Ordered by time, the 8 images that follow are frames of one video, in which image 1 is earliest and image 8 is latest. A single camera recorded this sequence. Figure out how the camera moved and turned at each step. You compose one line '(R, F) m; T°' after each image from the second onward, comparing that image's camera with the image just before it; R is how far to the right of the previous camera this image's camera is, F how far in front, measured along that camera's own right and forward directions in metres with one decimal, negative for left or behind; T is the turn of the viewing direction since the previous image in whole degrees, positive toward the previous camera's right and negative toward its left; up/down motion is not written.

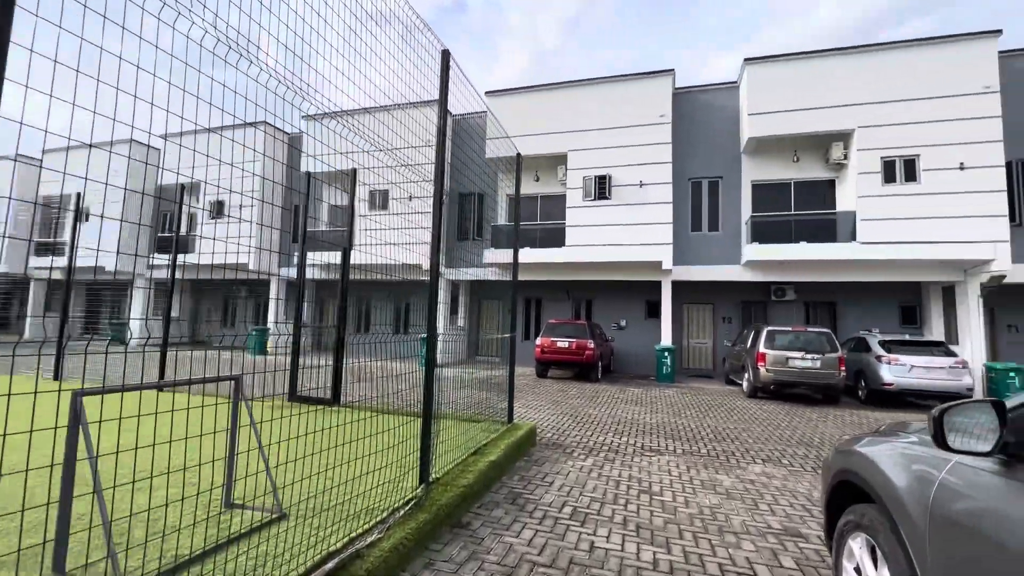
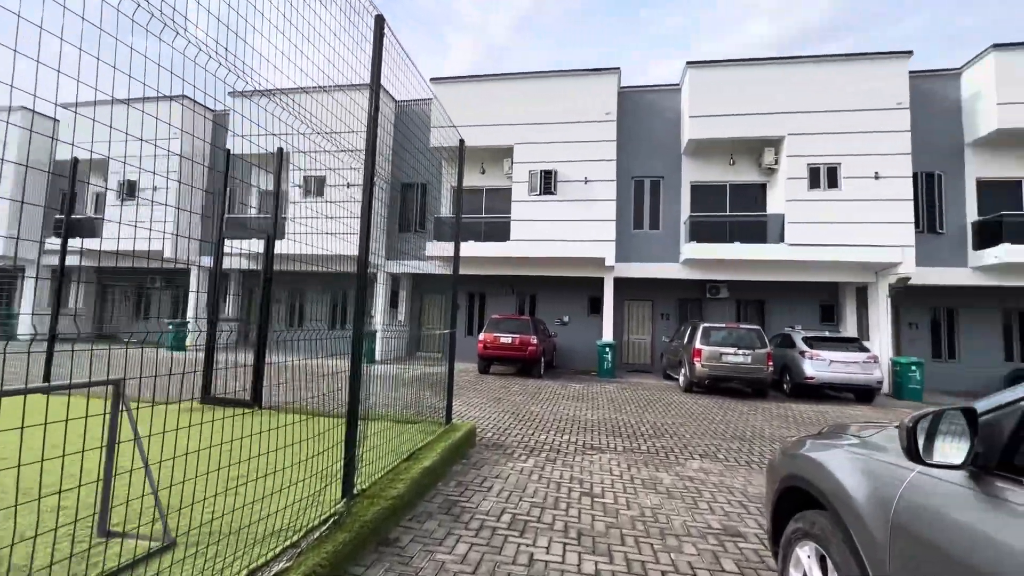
(+0.1, +0.3) m; +7°
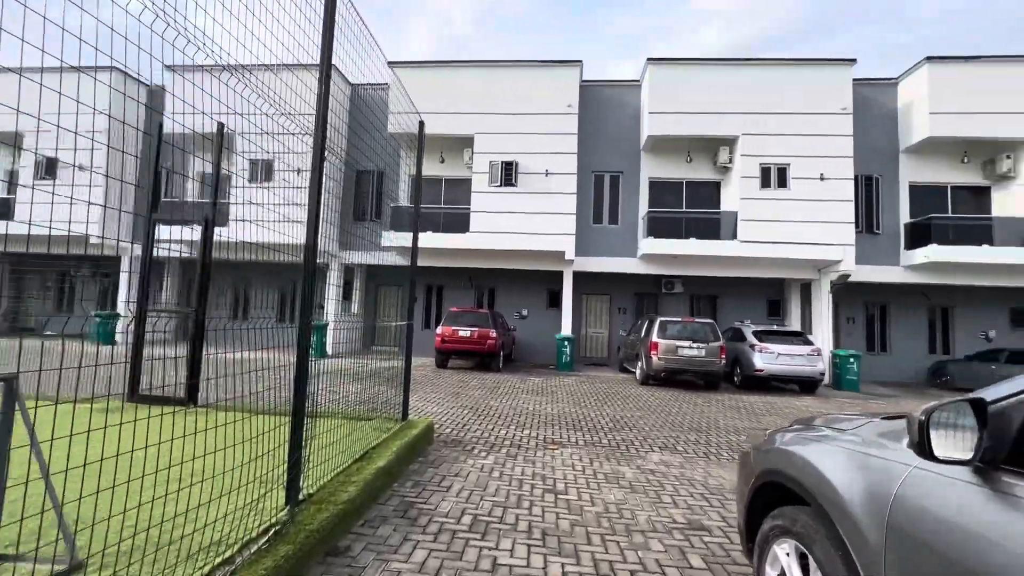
(0.0, +0.2) m; +5°
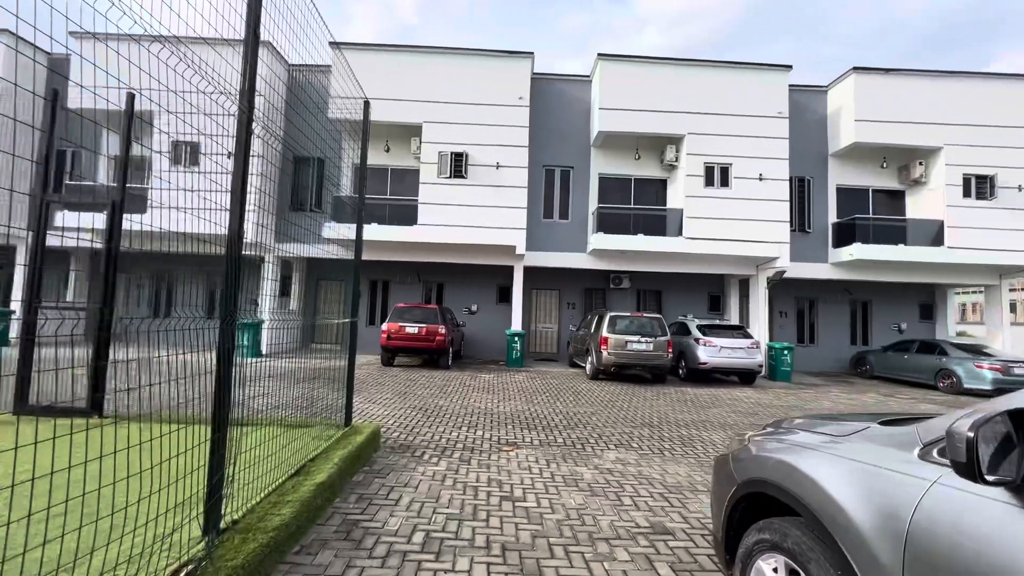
(-0.1, +0.3) m; +6°
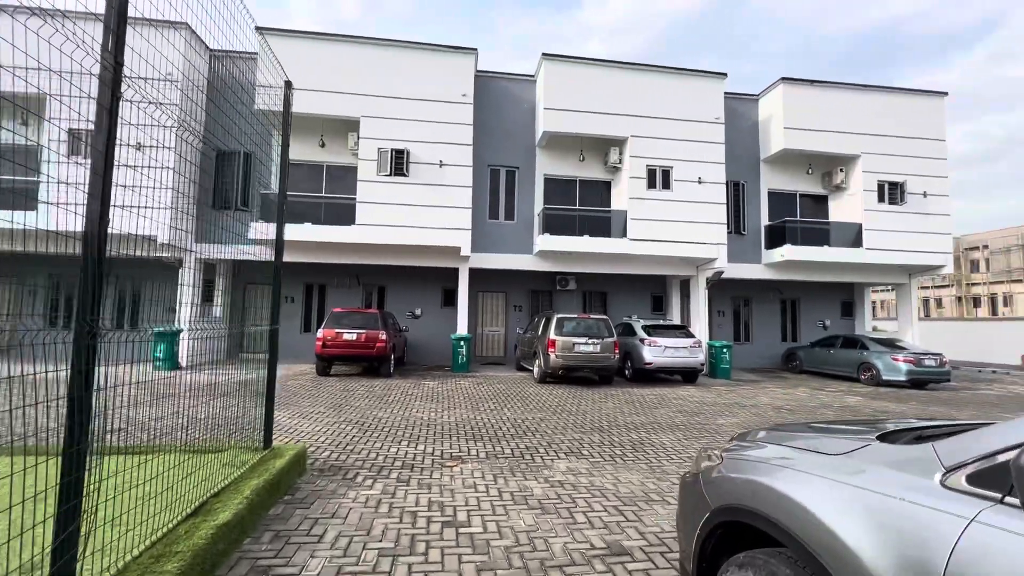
(0.0, +0.4) m; +7°
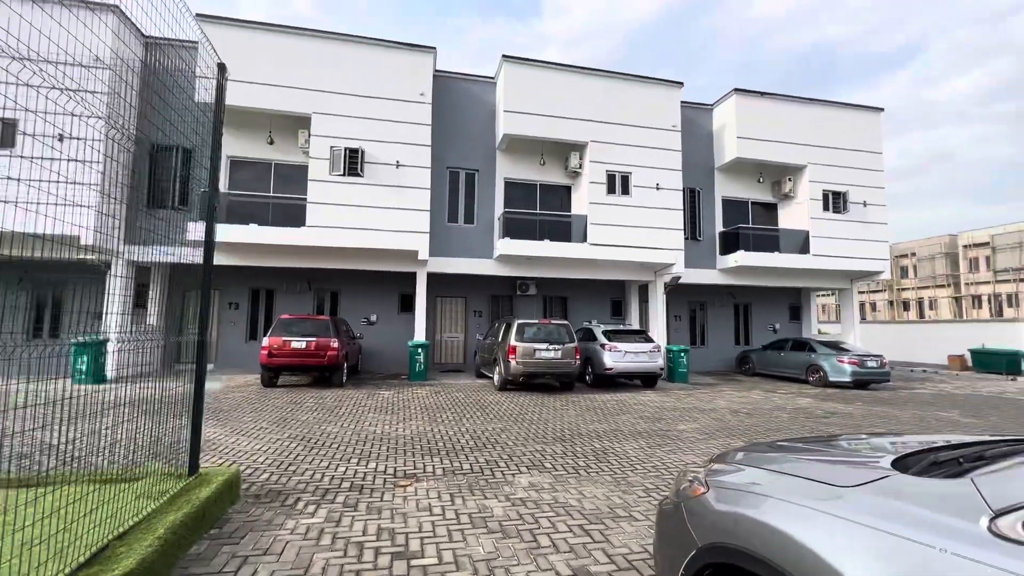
(0.0, +0.3) m; +5°
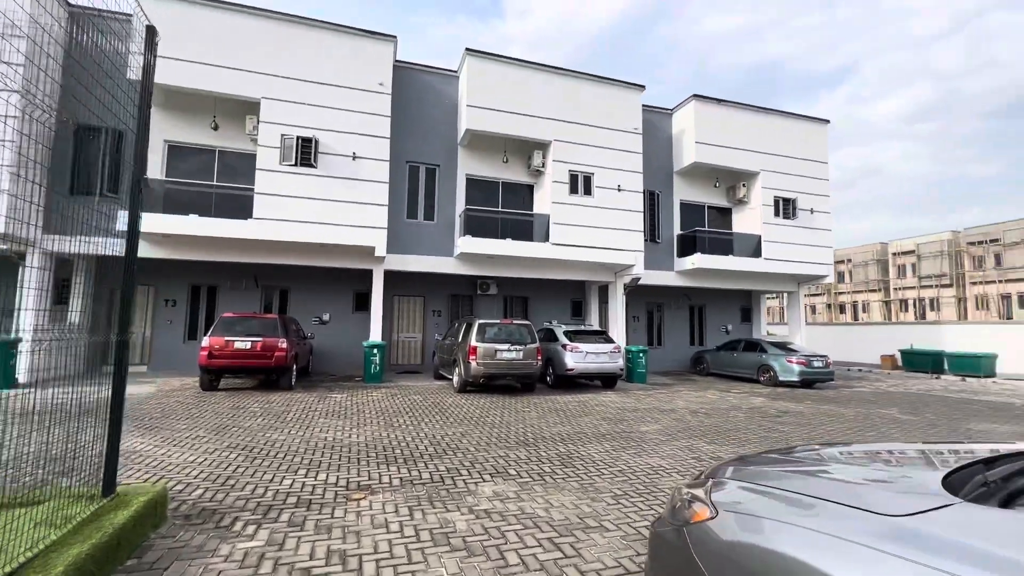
(-0.1, +0.3) m; +5°
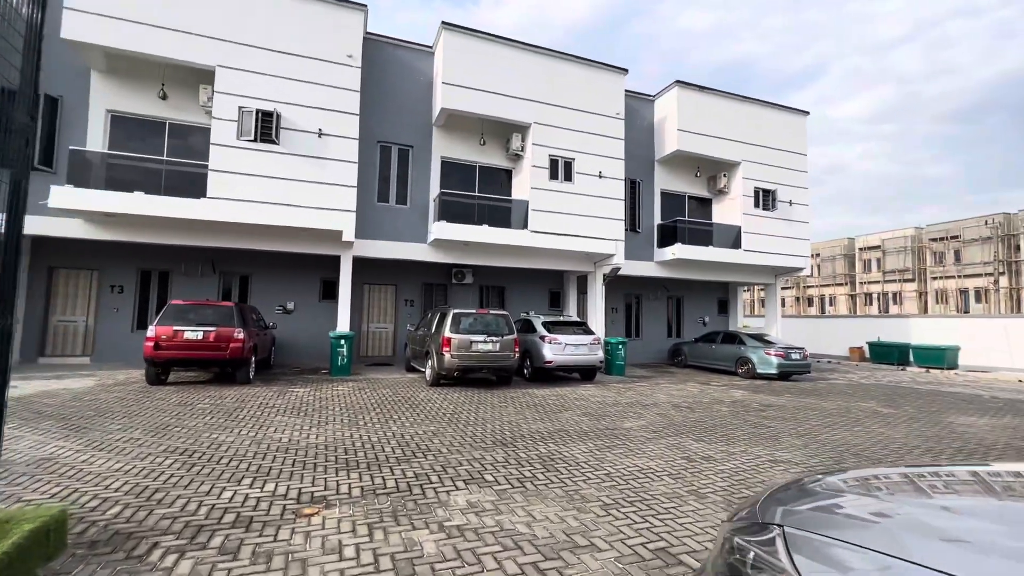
(0.0, +0.5) m; +3°
